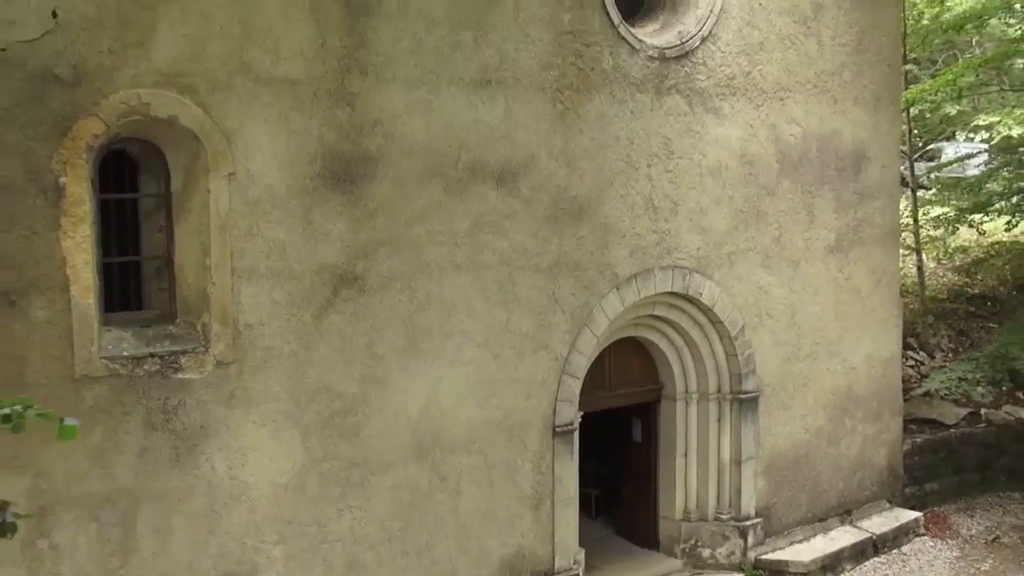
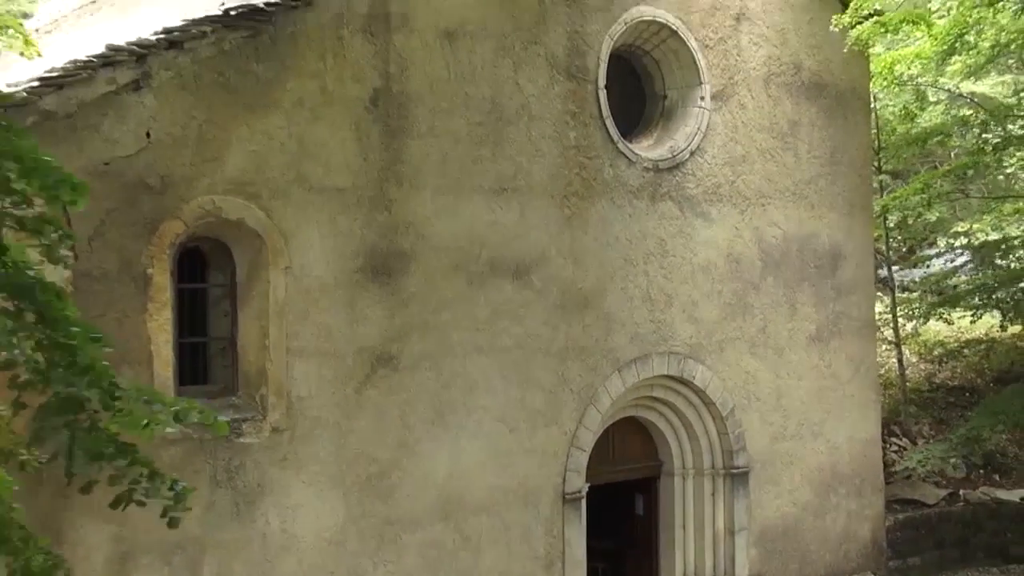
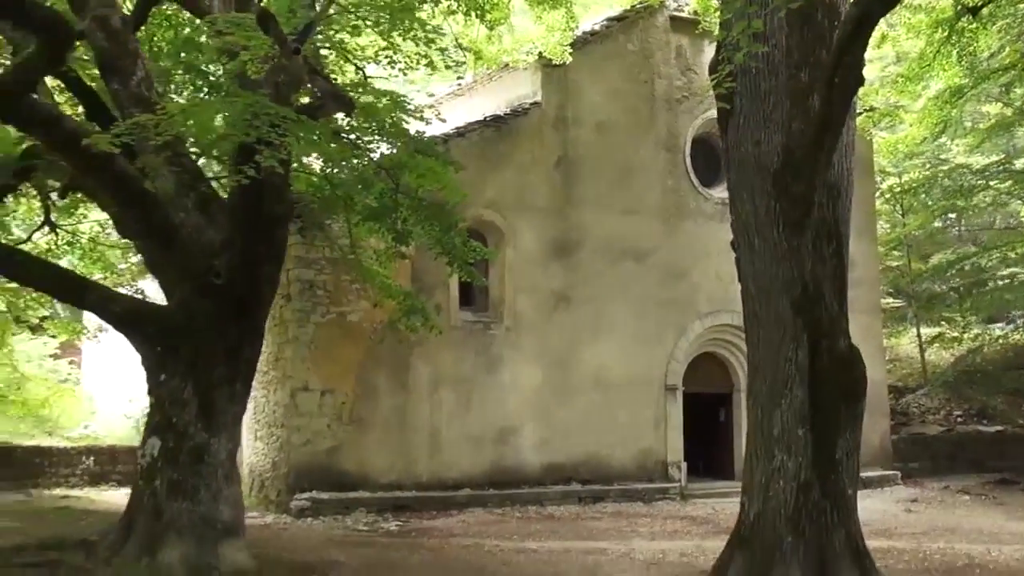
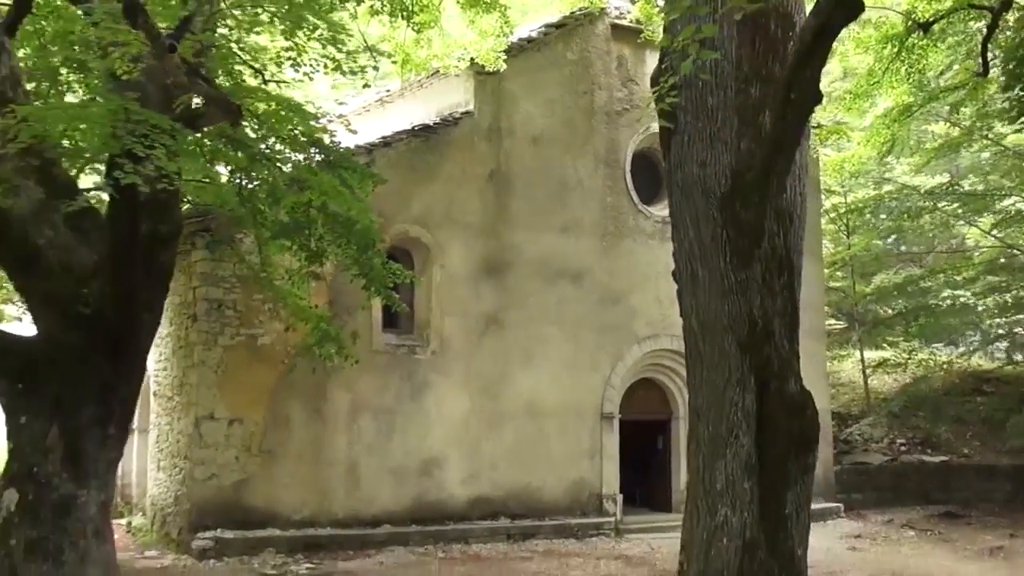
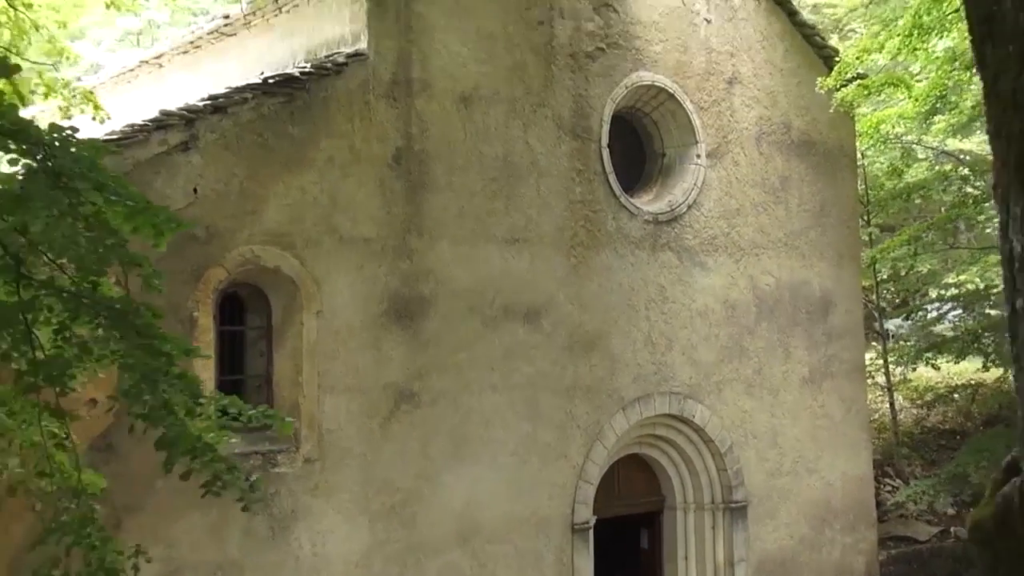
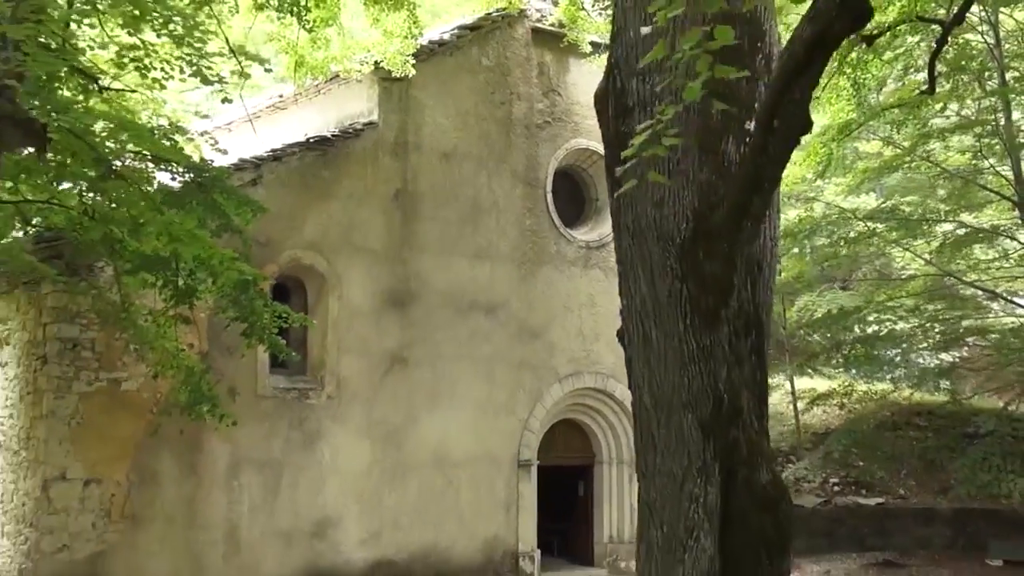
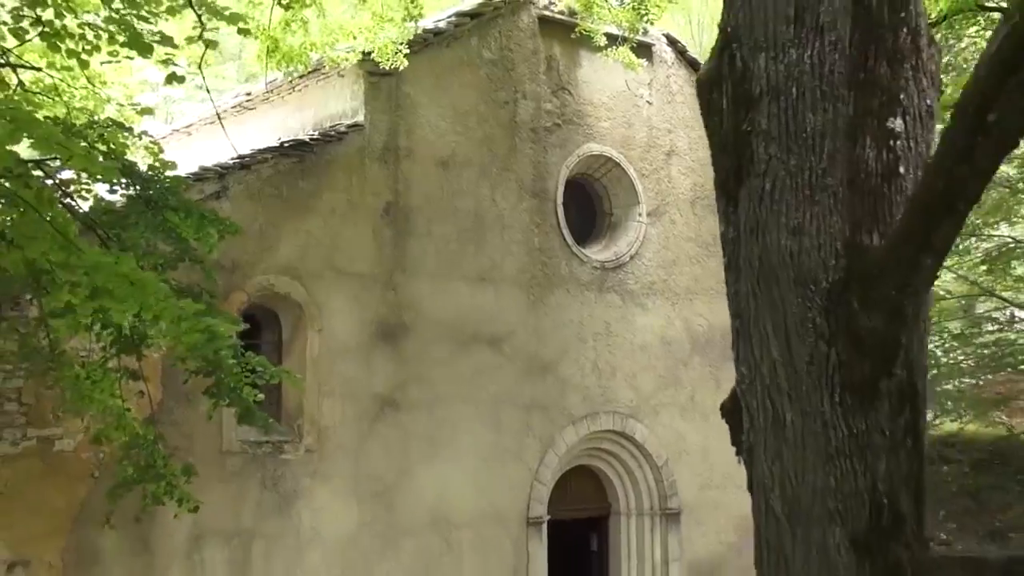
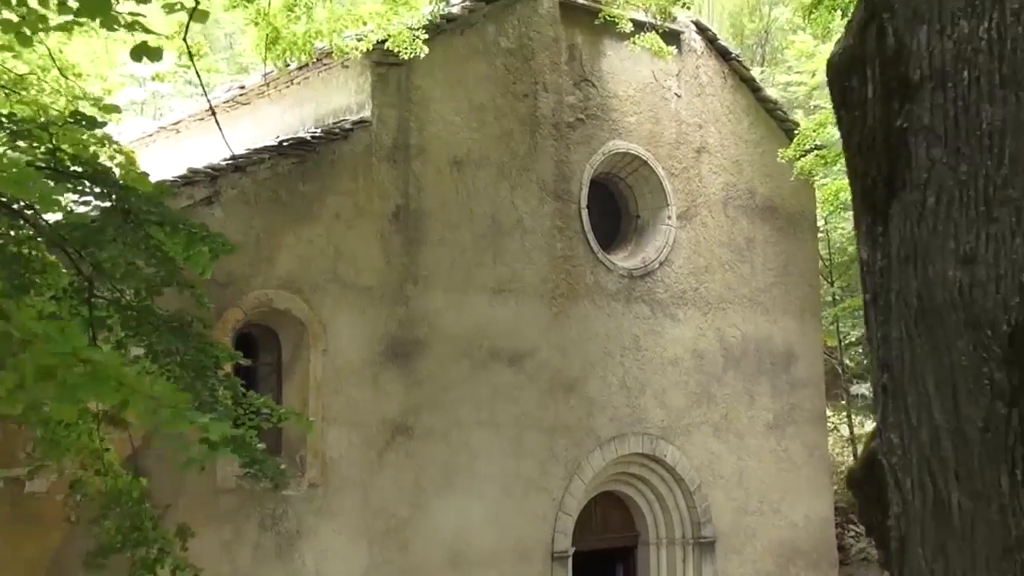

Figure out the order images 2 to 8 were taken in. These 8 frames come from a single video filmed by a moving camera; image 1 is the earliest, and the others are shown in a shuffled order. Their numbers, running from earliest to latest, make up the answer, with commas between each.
2, 5, 8, 7, 6, 4, 3
